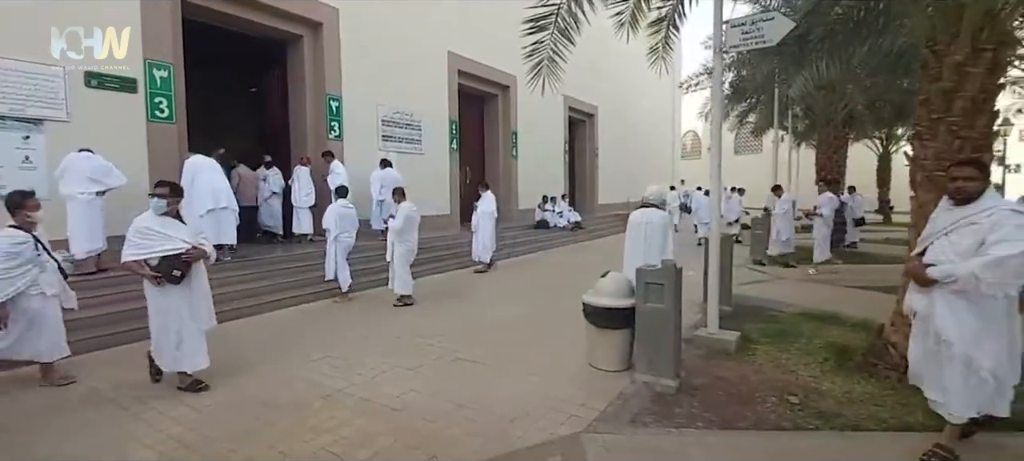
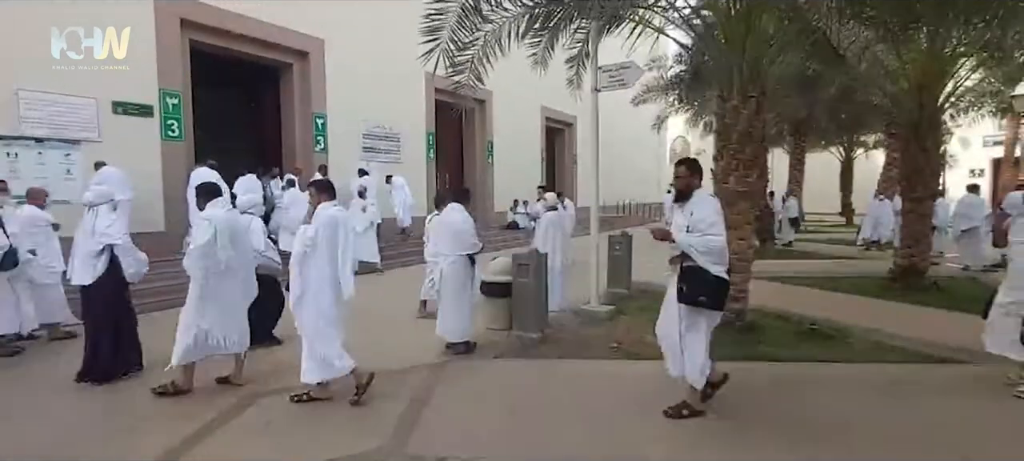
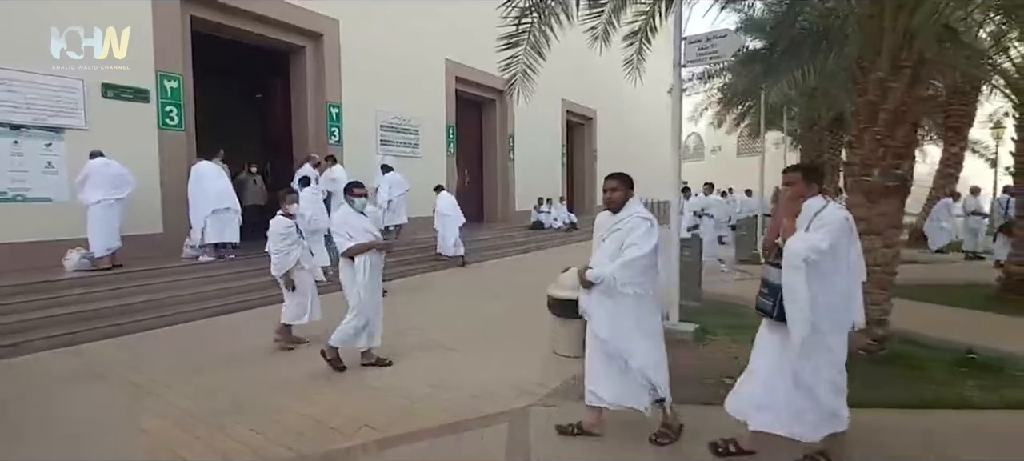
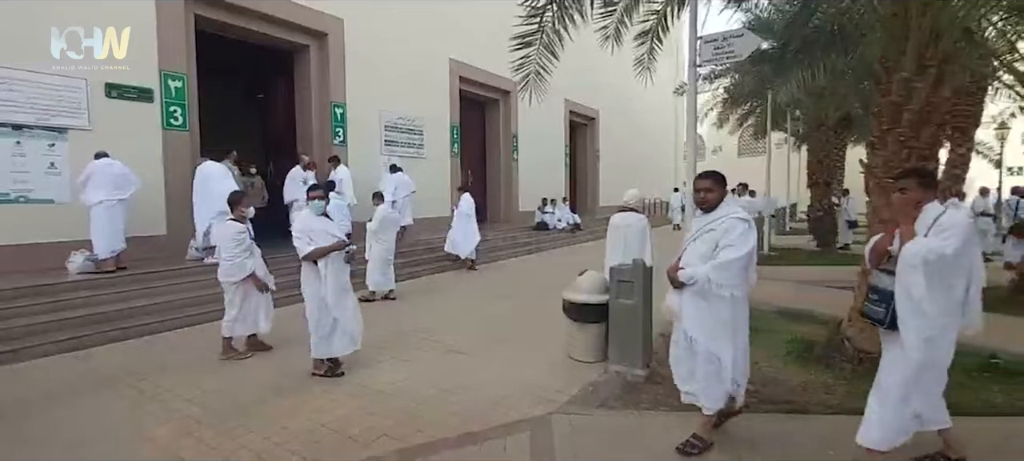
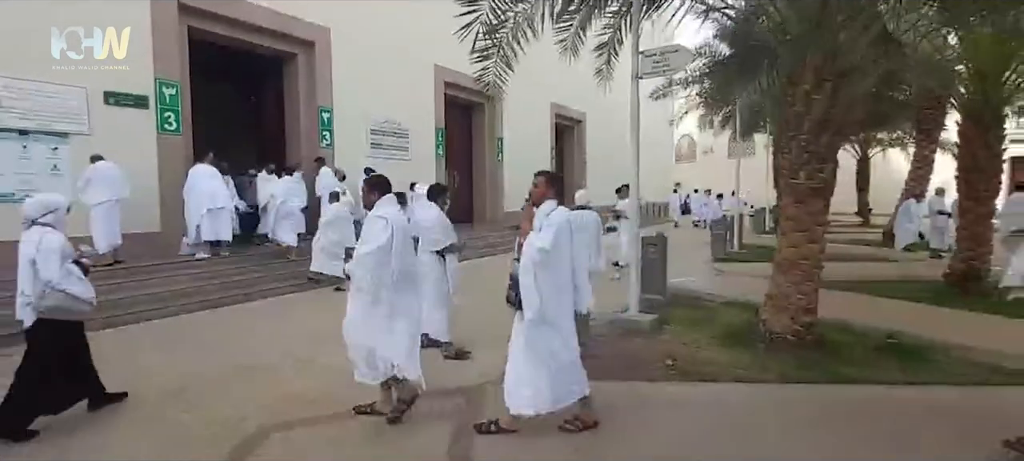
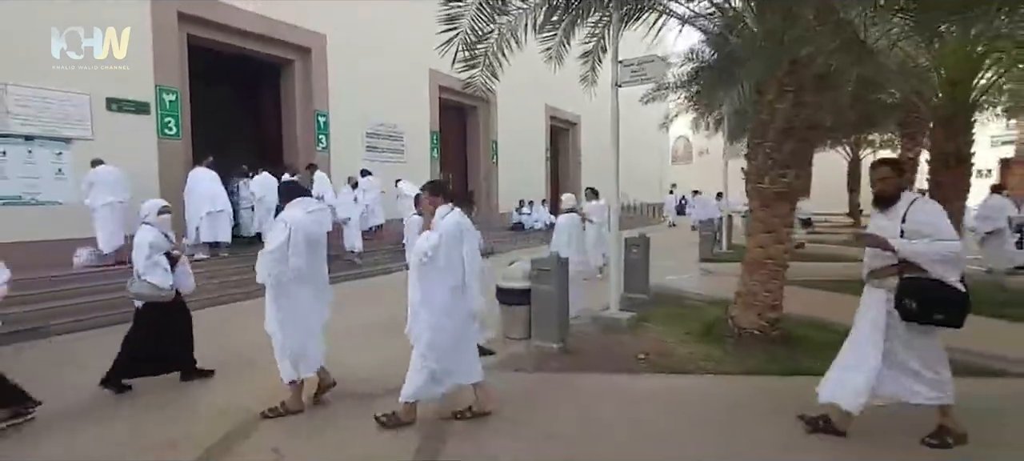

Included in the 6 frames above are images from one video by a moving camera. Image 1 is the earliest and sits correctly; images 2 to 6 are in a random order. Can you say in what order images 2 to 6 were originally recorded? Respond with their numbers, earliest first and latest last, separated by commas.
4, 3, 5, 6, 2
